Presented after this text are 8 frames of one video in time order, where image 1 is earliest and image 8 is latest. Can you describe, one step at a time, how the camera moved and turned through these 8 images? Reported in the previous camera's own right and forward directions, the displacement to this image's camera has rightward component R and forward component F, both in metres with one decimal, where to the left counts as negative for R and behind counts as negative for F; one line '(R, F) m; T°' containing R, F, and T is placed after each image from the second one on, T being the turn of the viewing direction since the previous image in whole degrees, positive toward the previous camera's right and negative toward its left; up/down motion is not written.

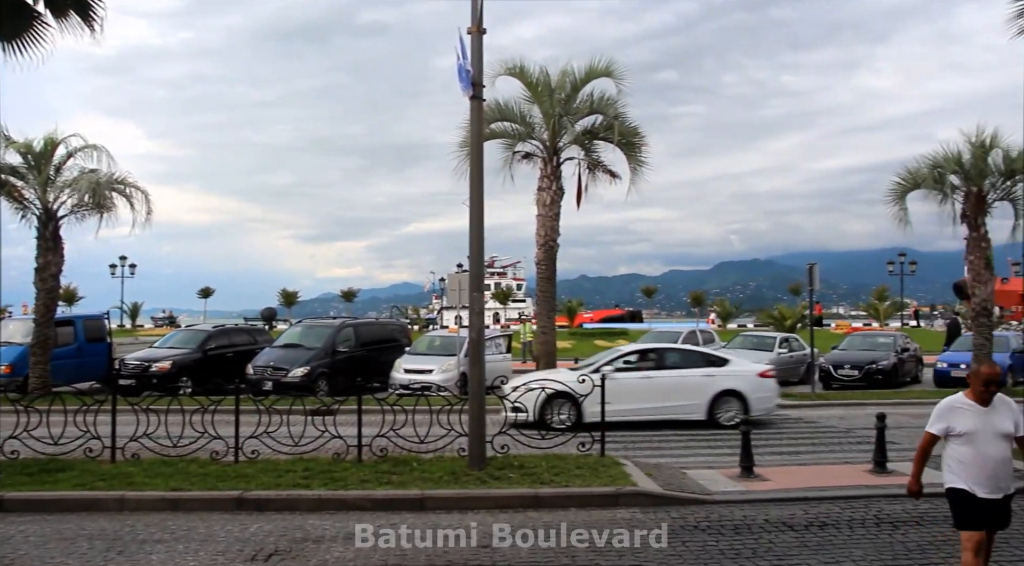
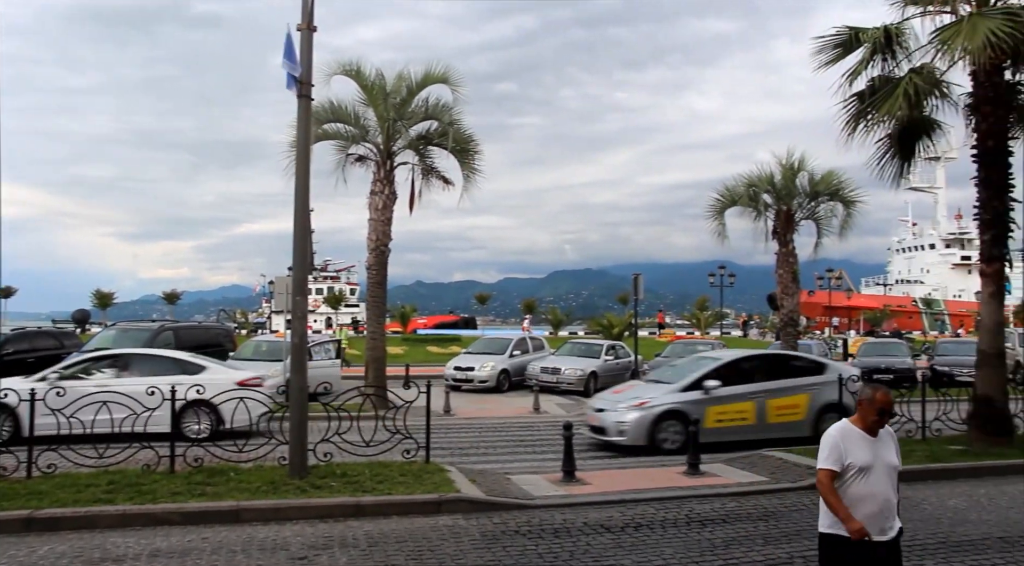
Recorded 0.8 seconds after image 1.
(+0.5, +0.1) m; +10°
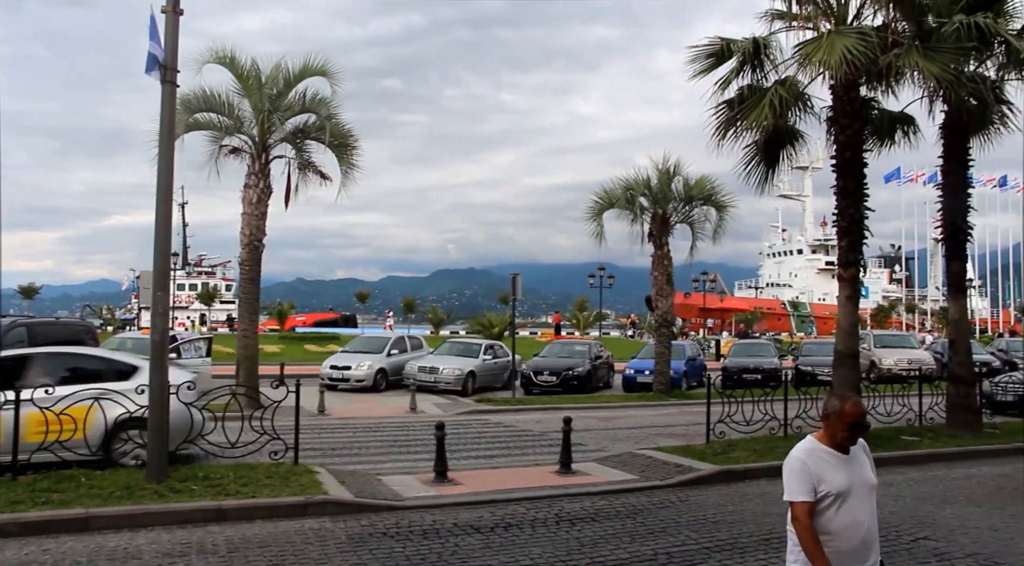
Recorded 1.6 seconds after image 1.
(+0.5, +0.2) m; +7°
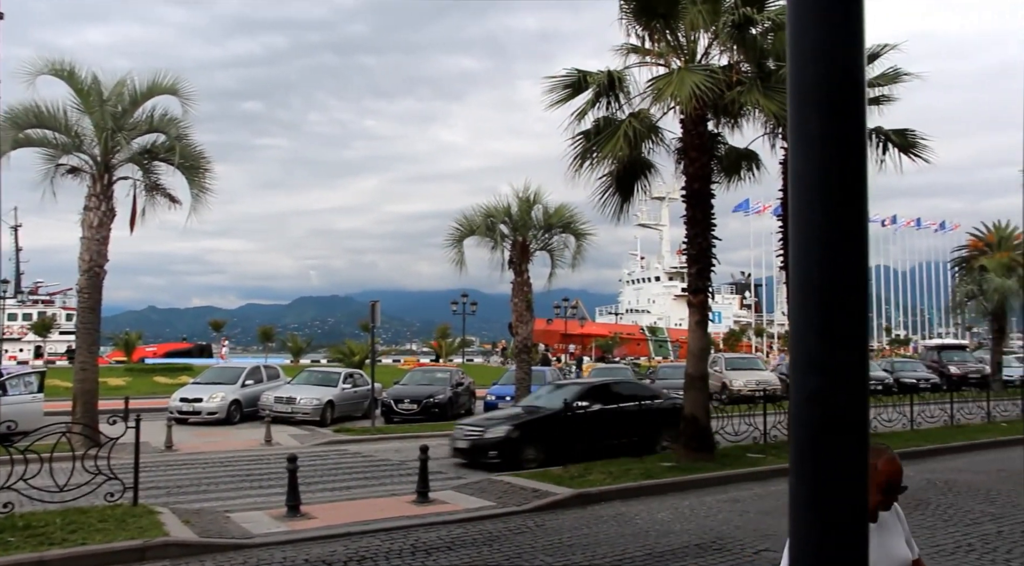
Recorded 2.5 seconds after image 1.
(+0.4, +0.1) m; +9°
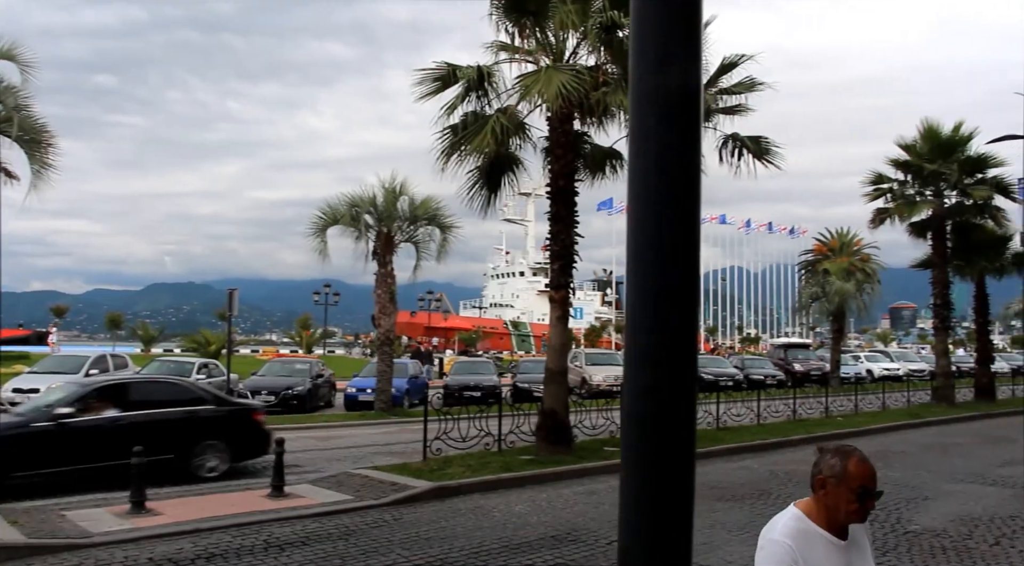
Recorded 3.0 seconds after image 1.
(+0.2, +0.1) m; +9°
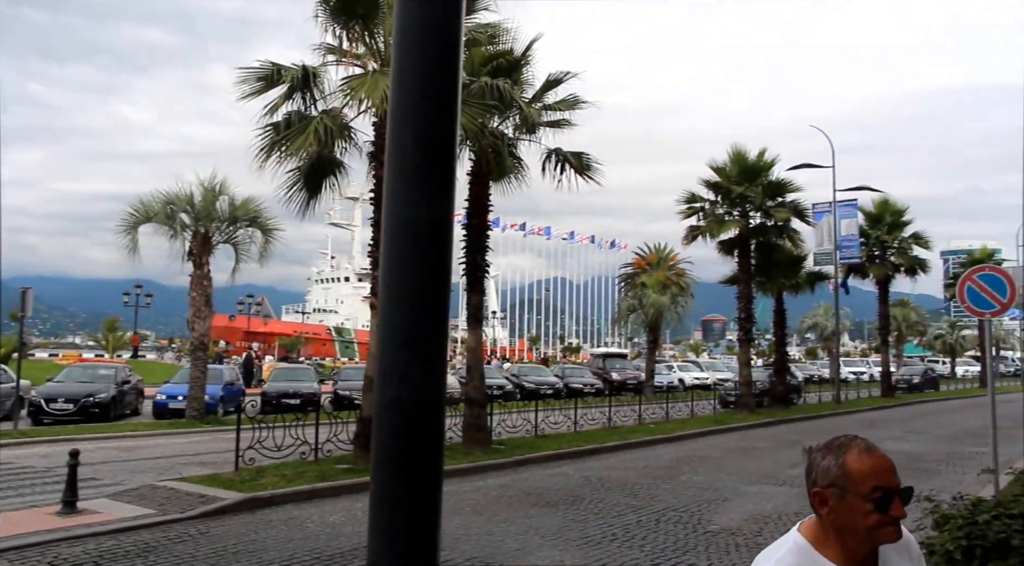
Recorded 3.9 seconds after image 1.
(+0.5, -0.1) m; +11°
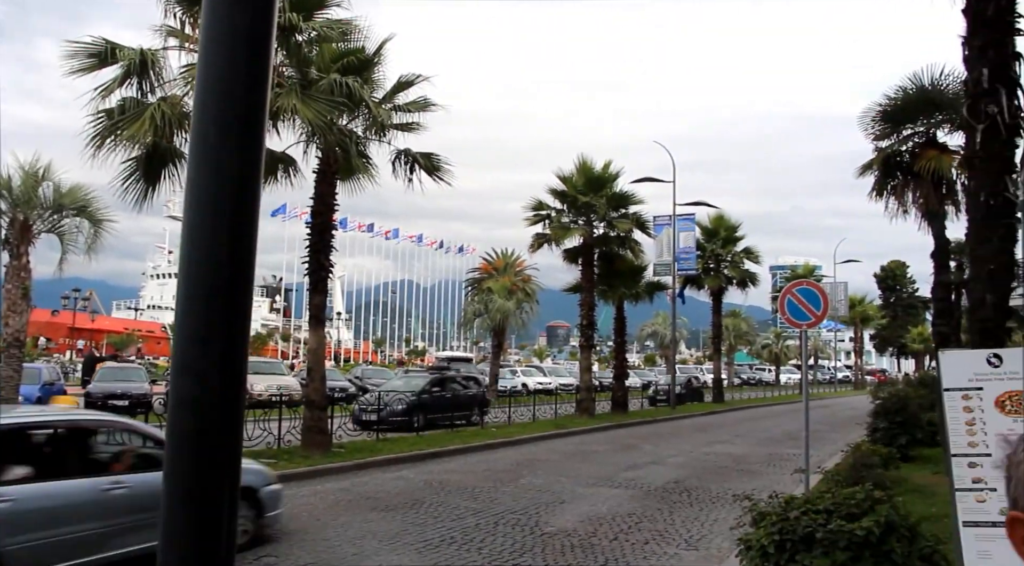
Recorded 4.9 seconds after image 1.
(+0.3, 0.0) m; +10°
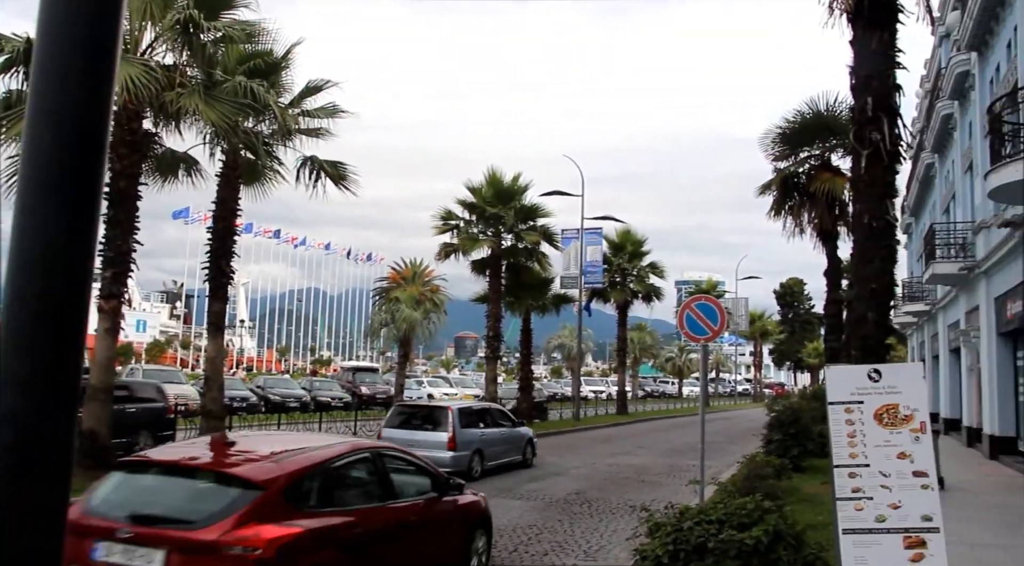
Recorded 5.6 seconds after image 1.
(+0.3, 0.0) m; +6°
